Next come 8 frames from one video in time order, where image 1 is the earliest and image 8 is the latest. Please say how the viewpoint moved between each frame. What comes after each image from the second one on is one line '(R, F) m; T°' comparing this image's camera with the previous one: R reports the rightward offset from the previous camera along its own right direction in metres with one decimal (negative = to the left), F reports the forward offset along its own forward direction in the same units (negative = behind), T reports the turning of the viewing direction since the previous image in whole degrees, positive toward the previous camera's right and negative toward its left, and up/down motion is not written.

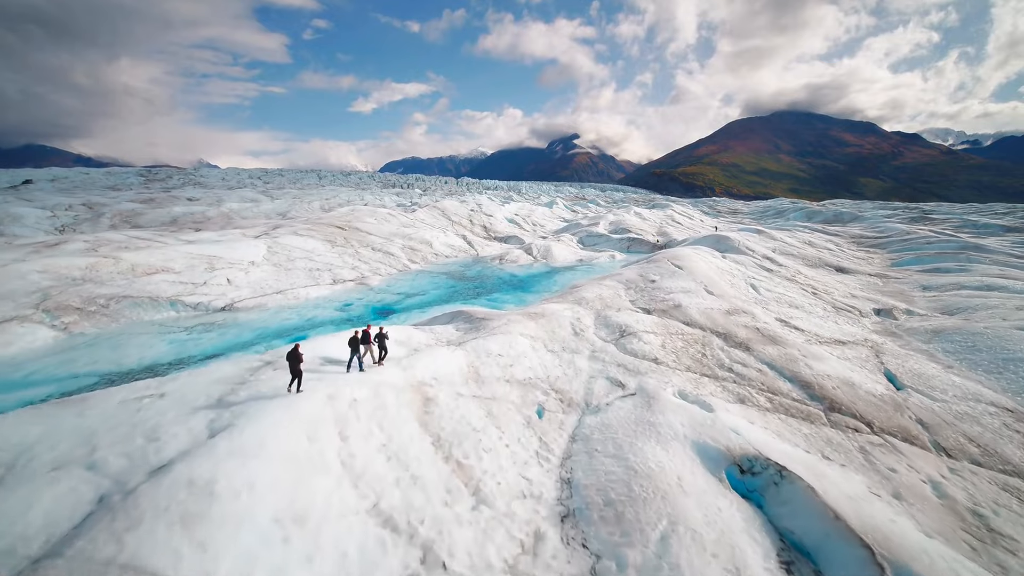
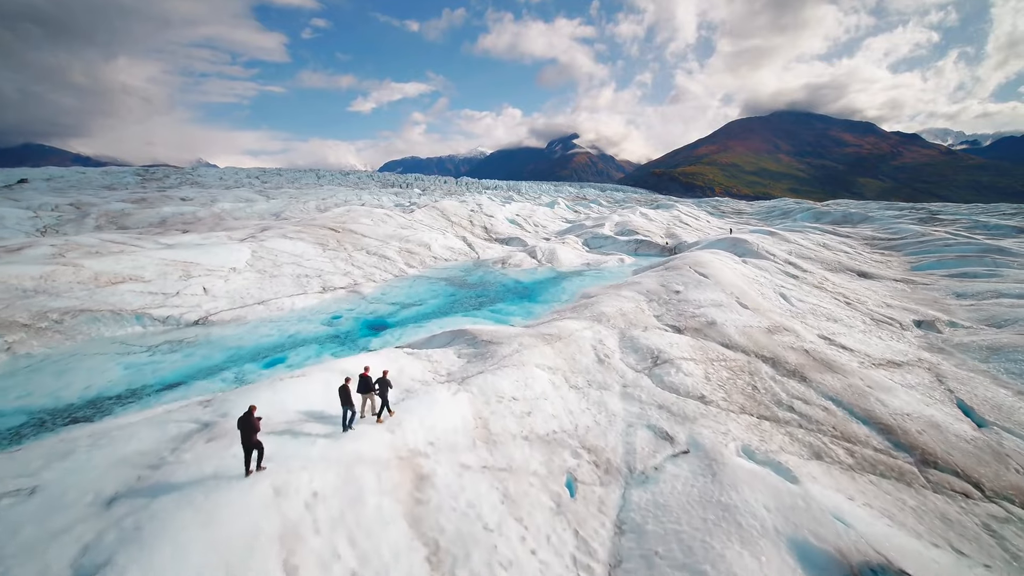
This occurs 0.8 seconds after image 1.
(-0.2, +2.2) m; 0°
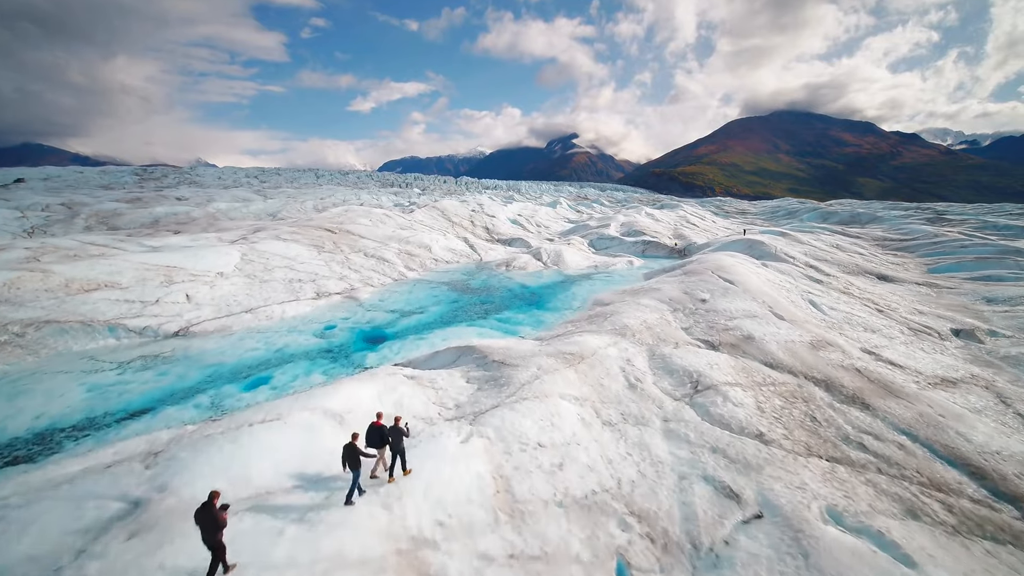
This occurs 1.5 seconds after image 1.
(-0.3, +1.6) m; 0°
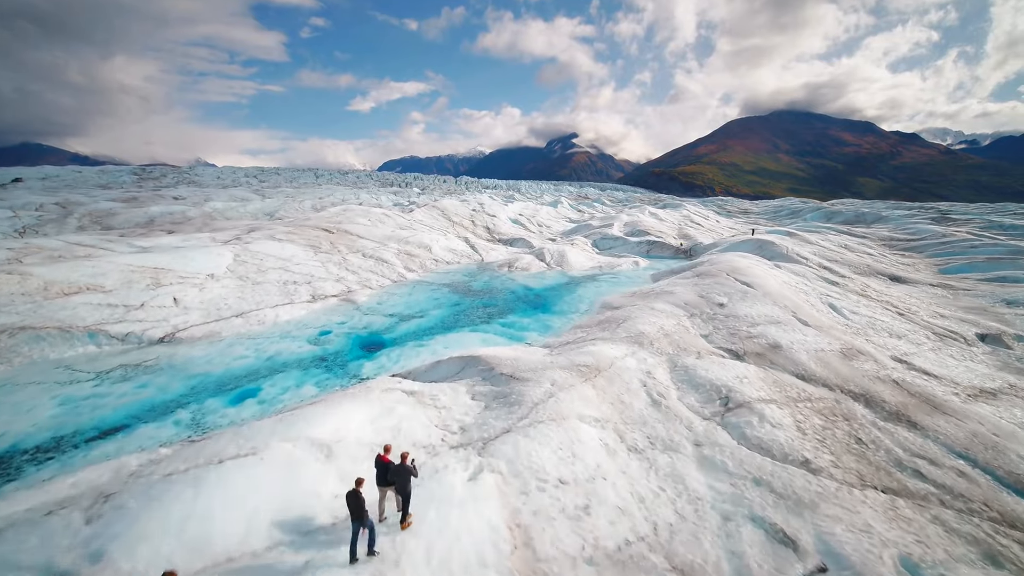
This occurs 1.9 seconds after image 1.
(-0.1, +1.0) m; 0°
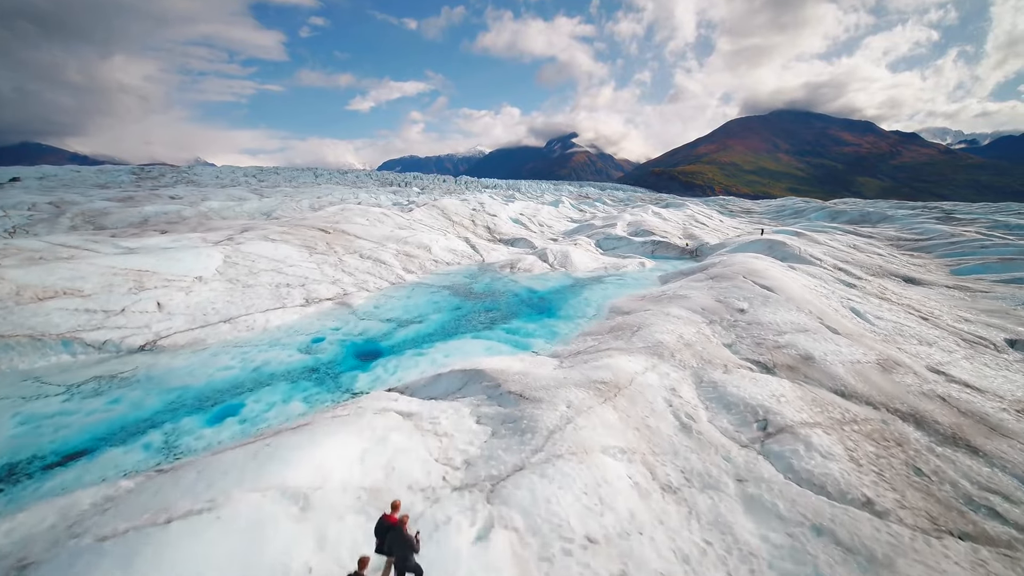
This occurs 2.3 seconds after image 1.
(-0.1, +1.1) m; 0°
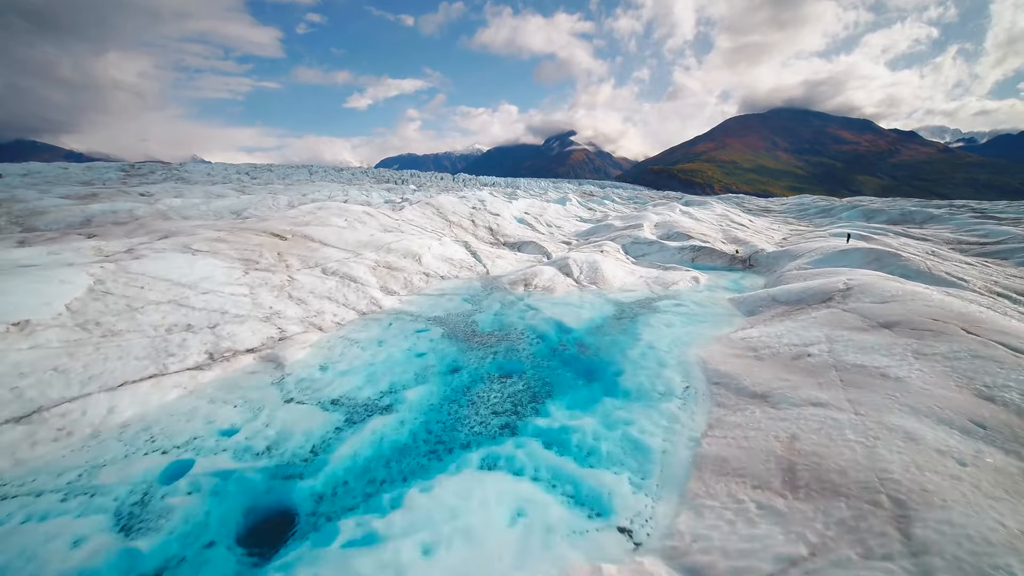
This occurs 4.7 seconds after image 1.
(-0.6, +8.0) m; 0°
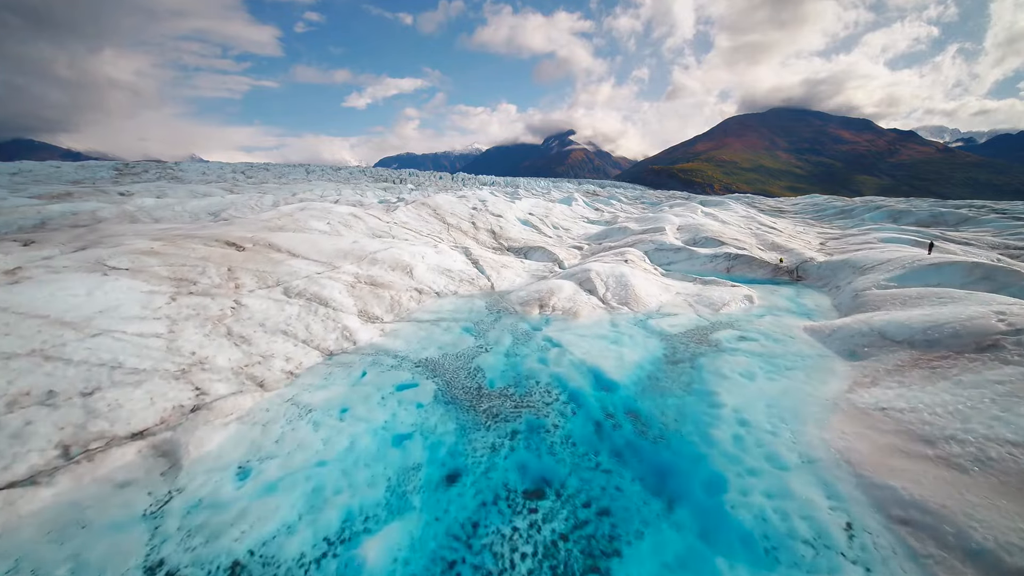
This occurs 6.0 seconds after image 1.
(-0.4, +4.8) m; 0°
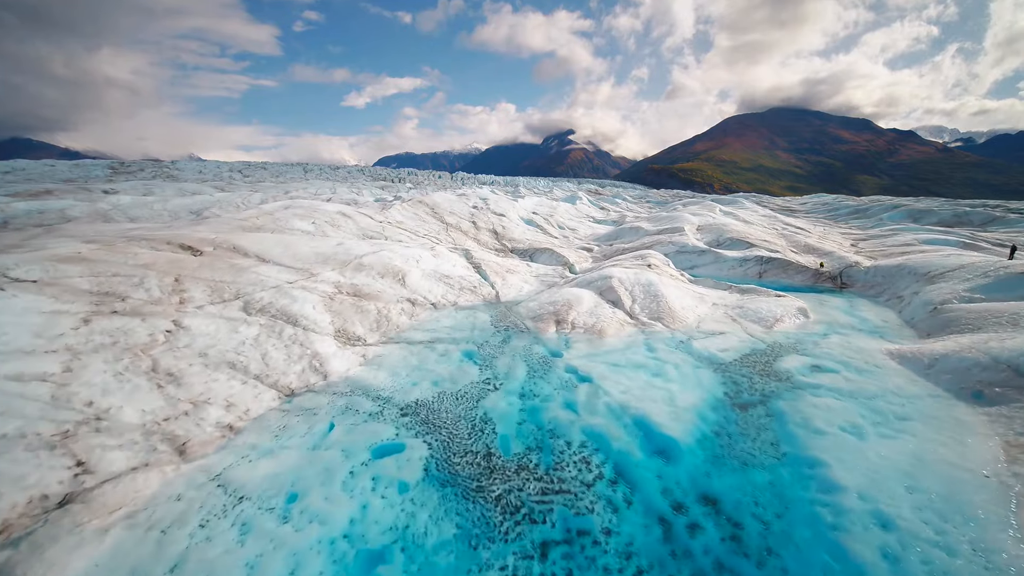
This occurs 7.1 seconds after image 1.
(-0.3, +3.4) m; 0°
